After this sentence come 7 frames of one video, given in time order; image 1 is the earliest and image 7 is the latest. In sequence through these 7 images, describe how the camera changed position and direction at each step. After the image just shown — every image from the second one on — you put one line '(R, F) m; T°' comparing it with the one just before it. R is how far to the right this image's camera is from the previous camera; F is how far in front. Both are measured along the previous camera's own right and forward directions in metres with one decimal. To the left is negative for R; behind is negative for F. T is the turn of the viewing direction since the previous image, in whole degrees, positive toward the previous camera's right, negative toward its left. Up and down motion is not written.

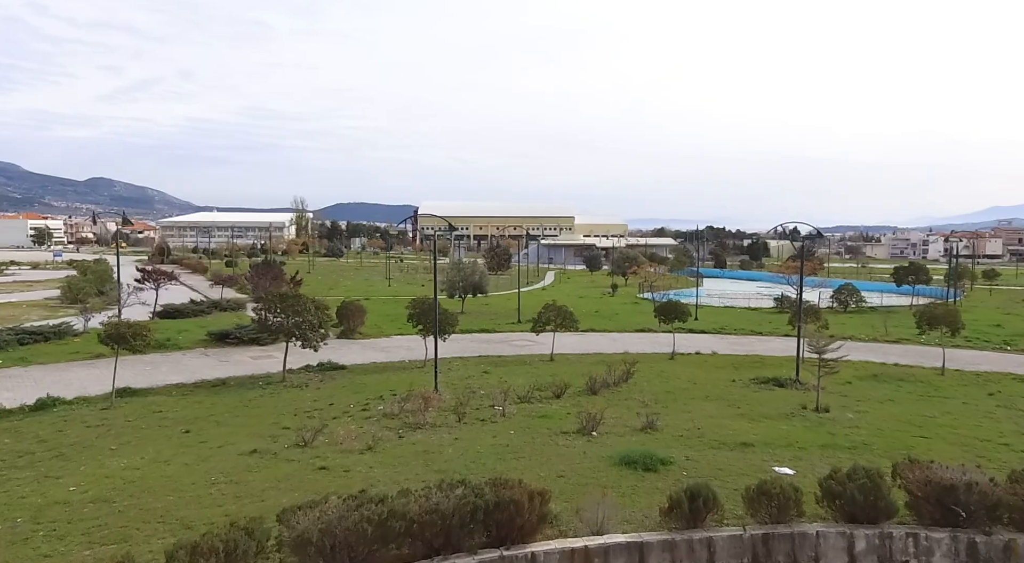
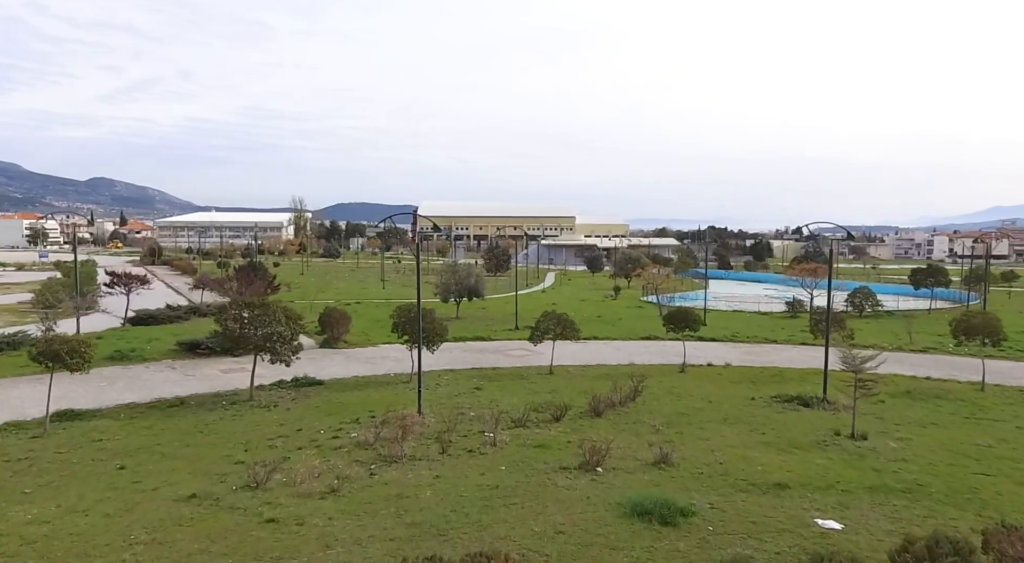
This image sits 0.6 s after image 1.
(+0.1, +1.3) m; 0°
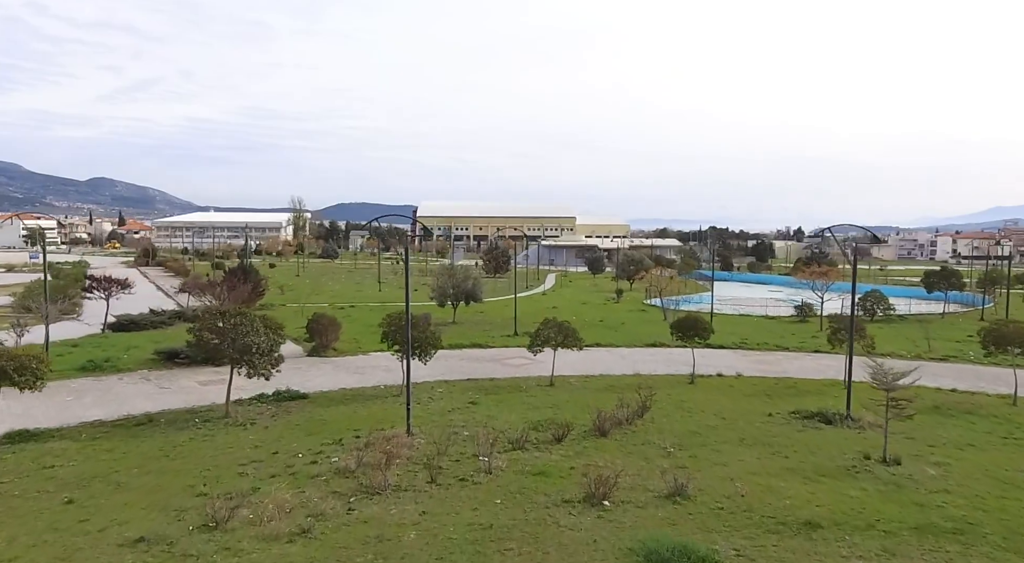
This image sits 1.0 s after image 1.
(0.0, +0.9) m; 0°
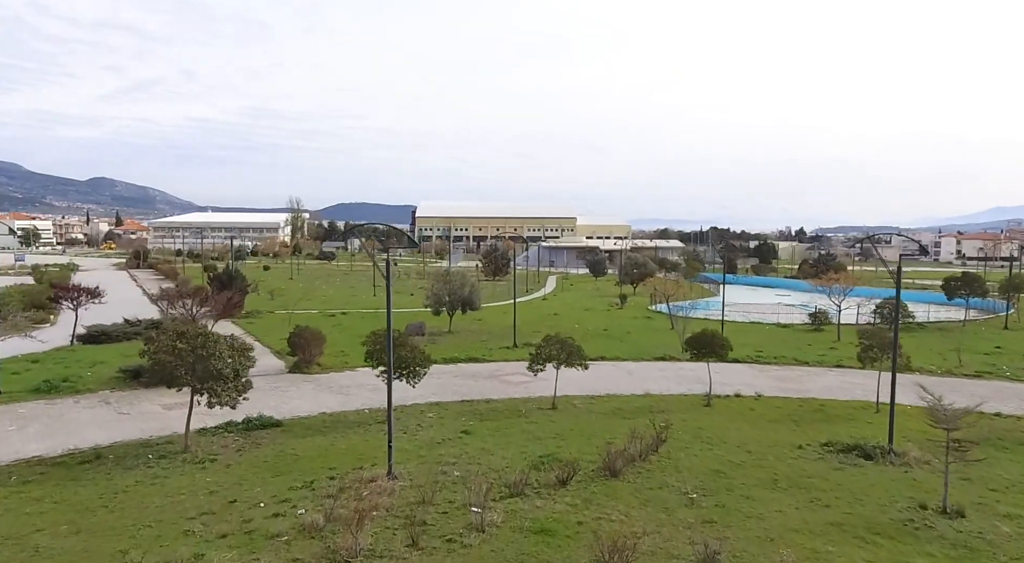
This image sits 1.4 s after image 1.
(0.0, +1.2) m; 0°
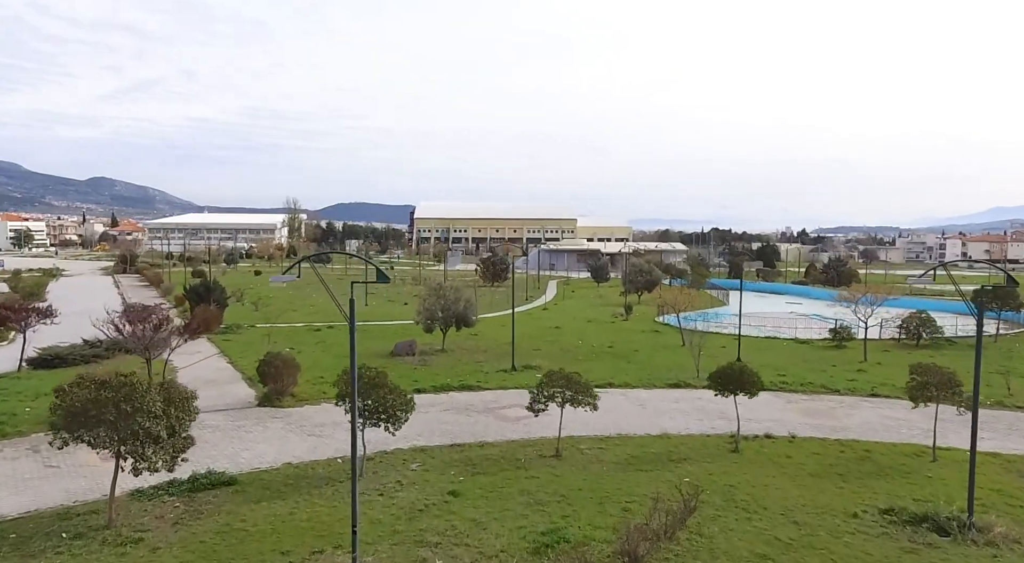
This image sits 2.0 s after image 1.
(0.0, +1.6) m; 0°
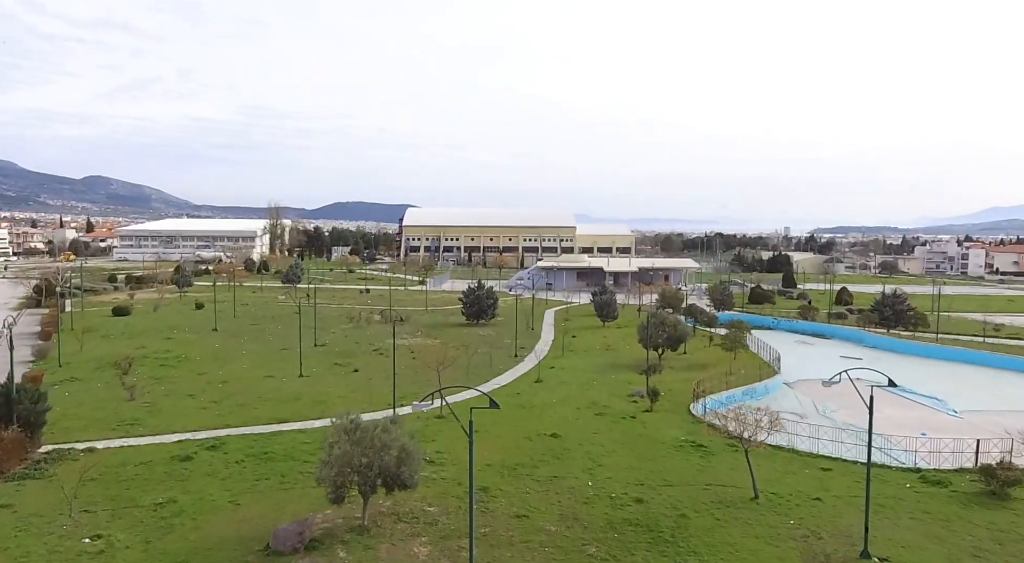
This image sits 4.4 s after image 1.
(+0.4, +7.9) m; 0°
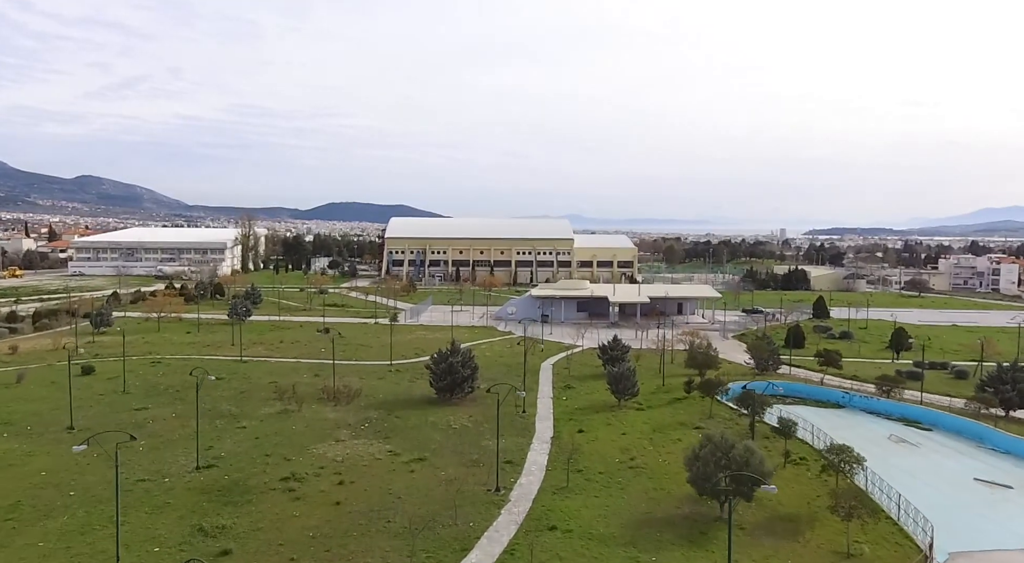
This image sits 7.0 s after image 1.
(+0.4, +10.1) m; 0°
